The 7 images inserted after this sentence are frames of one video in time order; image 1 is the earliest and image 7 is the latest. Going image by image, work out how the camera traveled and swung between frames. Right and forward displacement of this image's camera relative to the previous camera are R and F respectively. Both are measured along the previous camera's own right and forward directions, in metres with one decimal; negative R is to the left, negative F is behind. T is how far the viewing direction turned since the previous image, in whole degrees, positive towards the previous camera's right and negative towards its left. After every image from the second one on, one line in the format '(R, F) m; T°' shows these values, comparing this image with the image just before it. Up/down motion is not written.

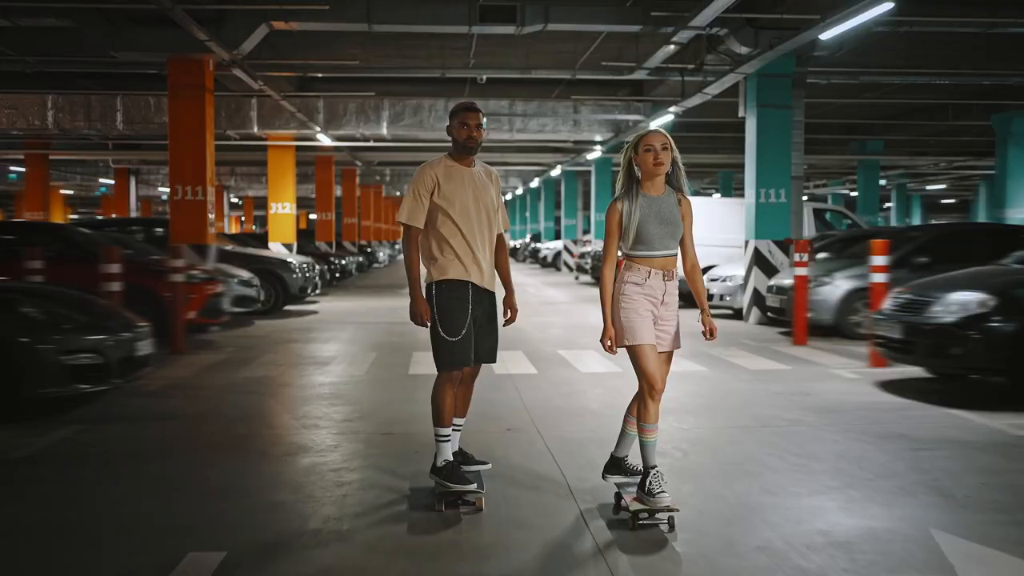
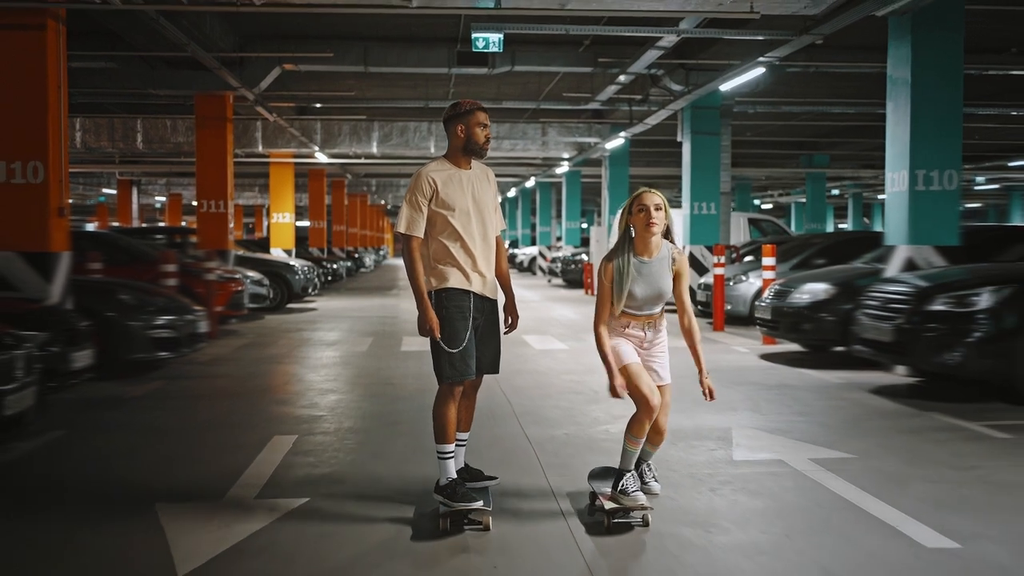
(+0.2, -2.7) m; +1°
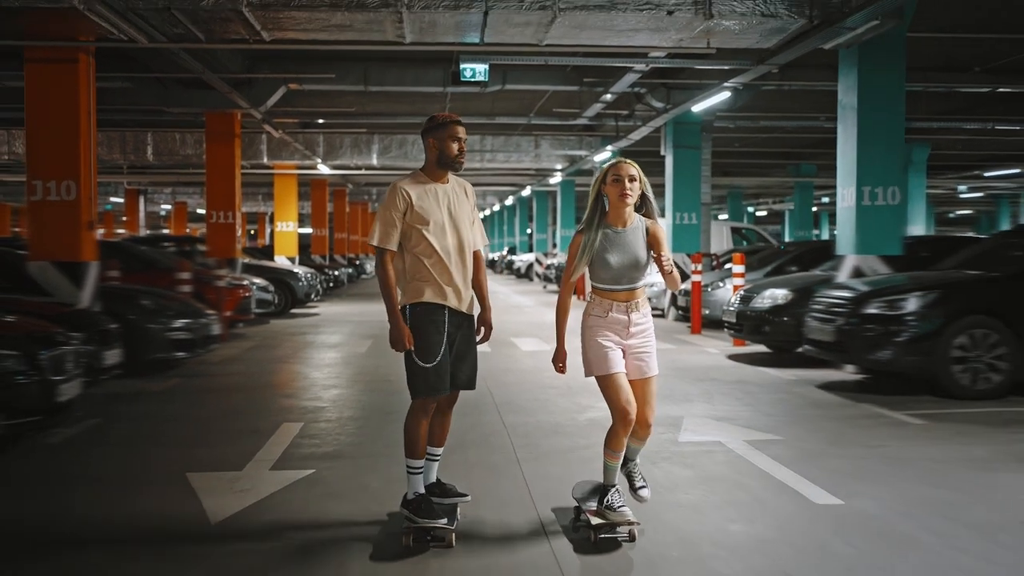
(+0.2, -1.0) m; 0°
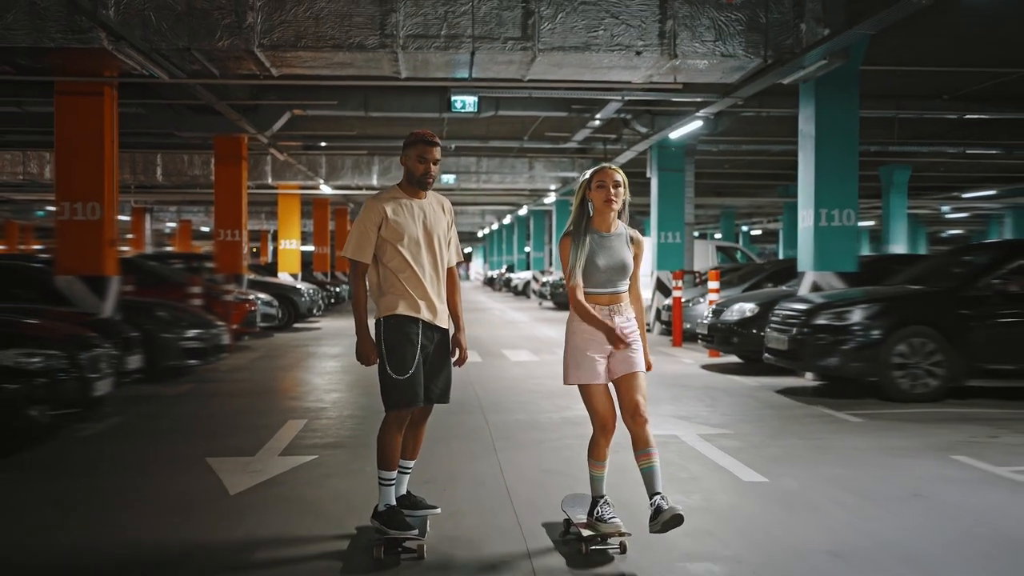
(+0.2, -0.9) m; 0°
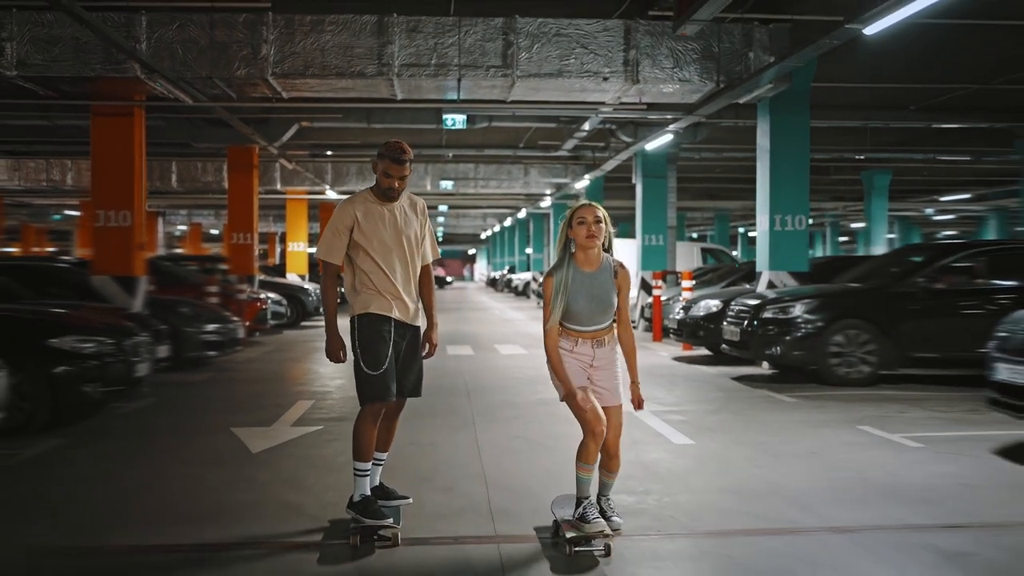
(+0.3, -1.3) m; 0°
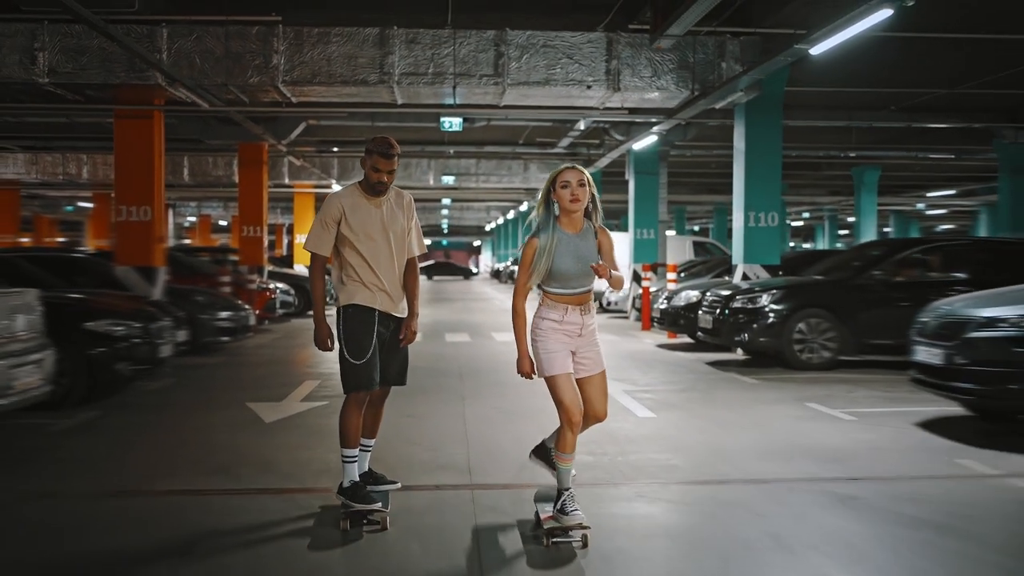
(+0.2, -1.0) m; 0°
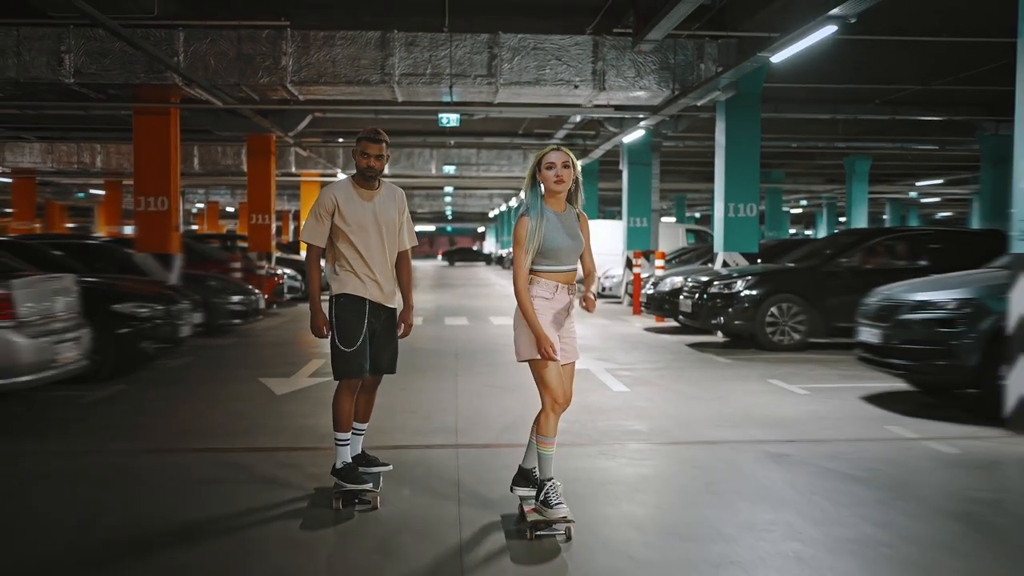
(+0.2, -0.9) m; 0°
